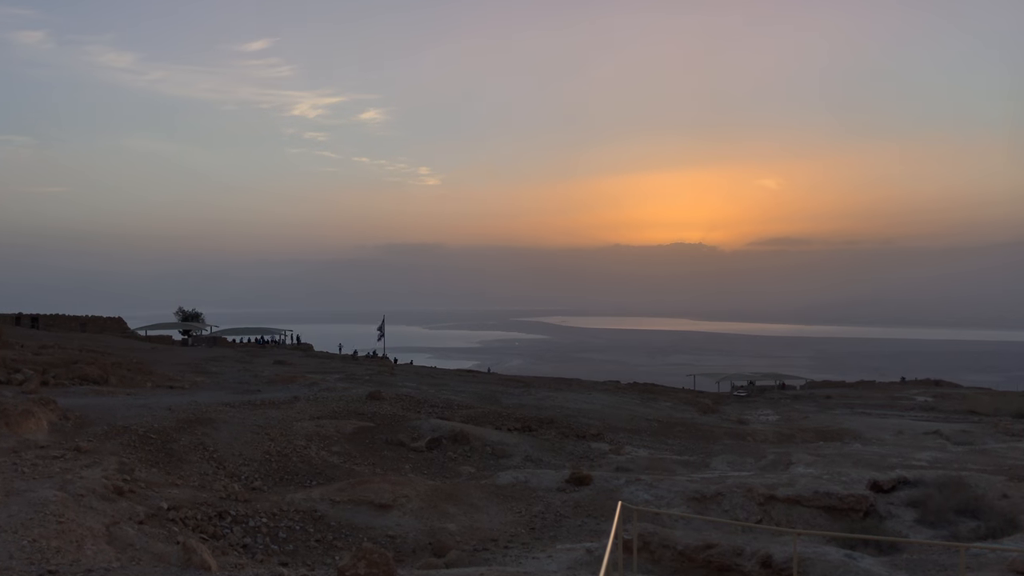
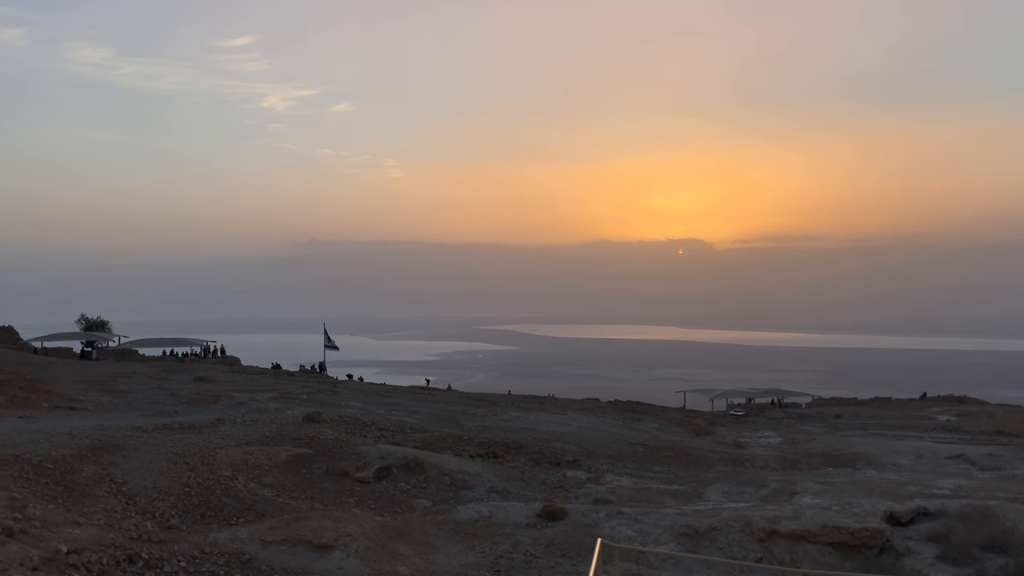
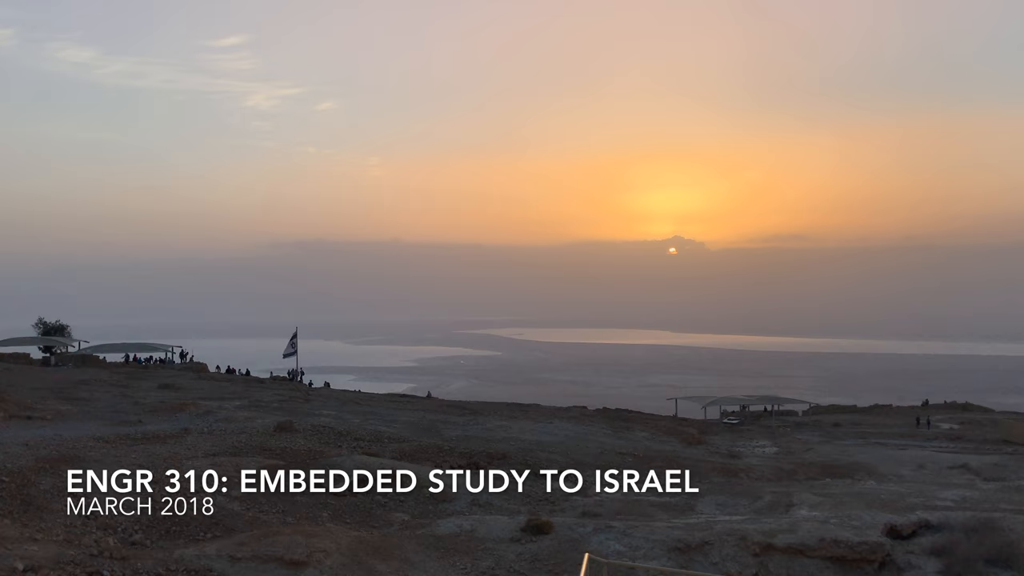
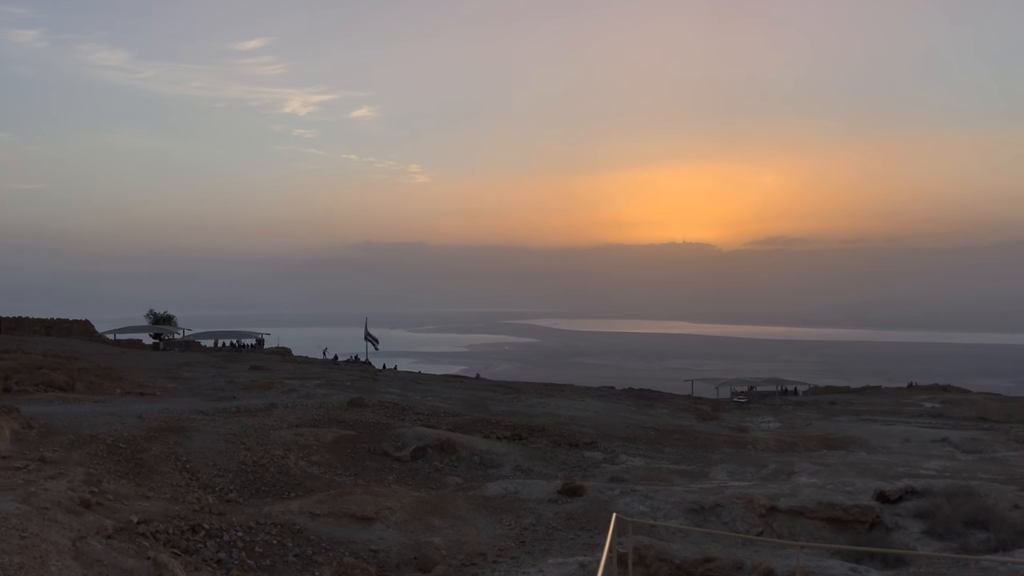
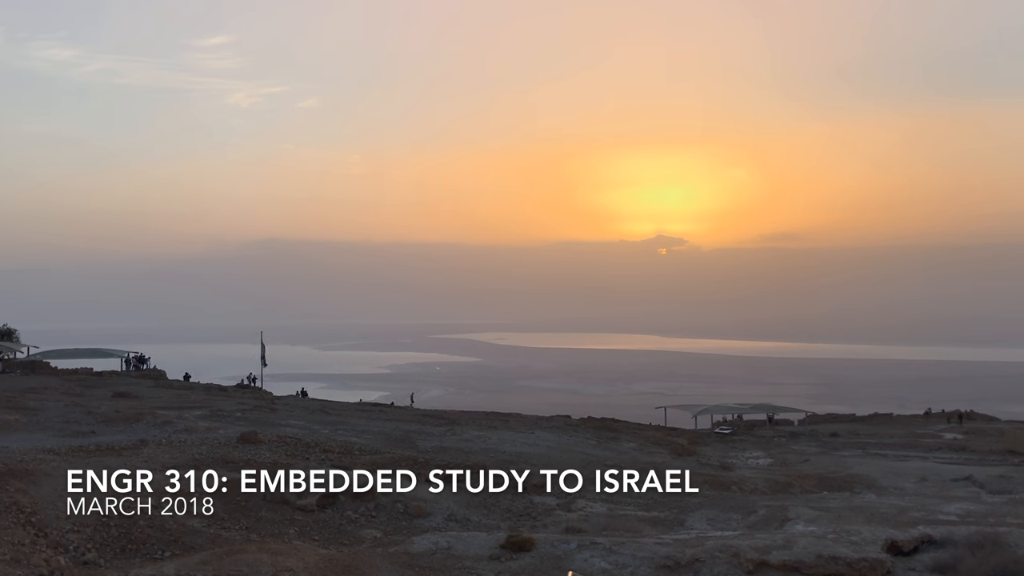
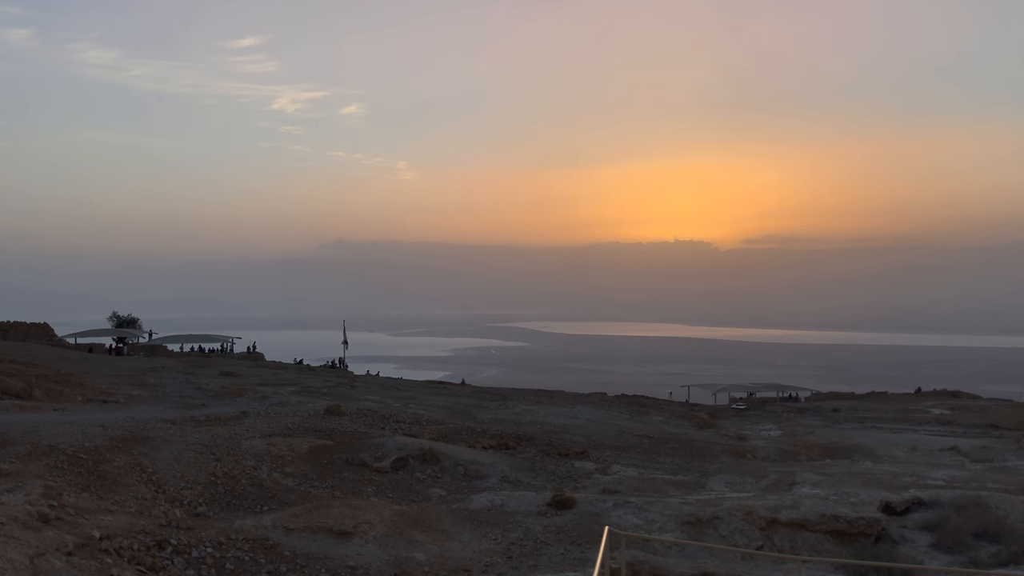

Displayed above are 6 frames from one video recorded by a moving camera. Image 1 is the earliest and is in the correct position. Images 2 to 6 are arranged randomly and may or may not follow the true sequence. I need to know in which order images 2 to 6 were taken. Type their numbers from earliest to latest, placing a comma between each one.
4, 6, 2, 3, 5
